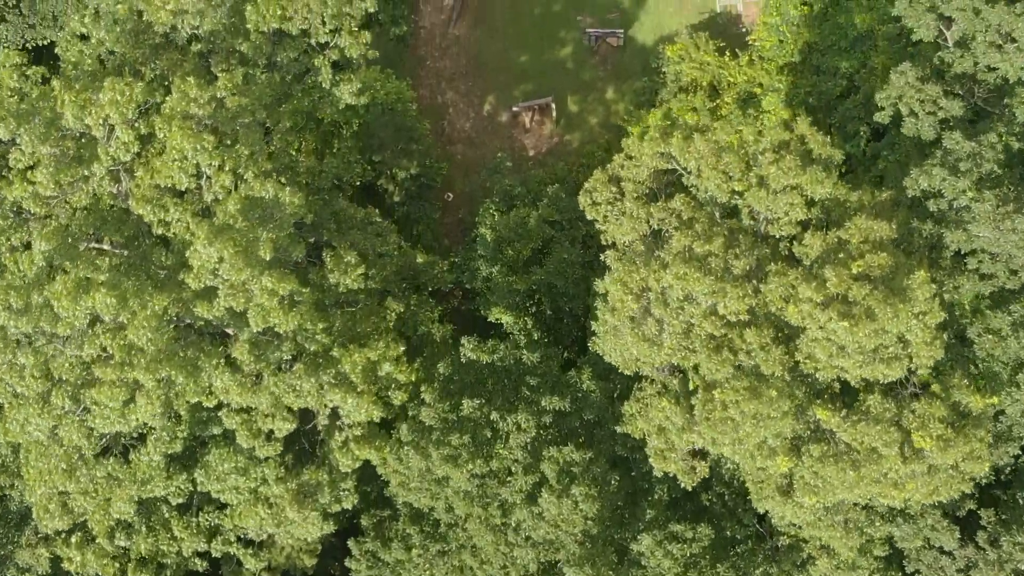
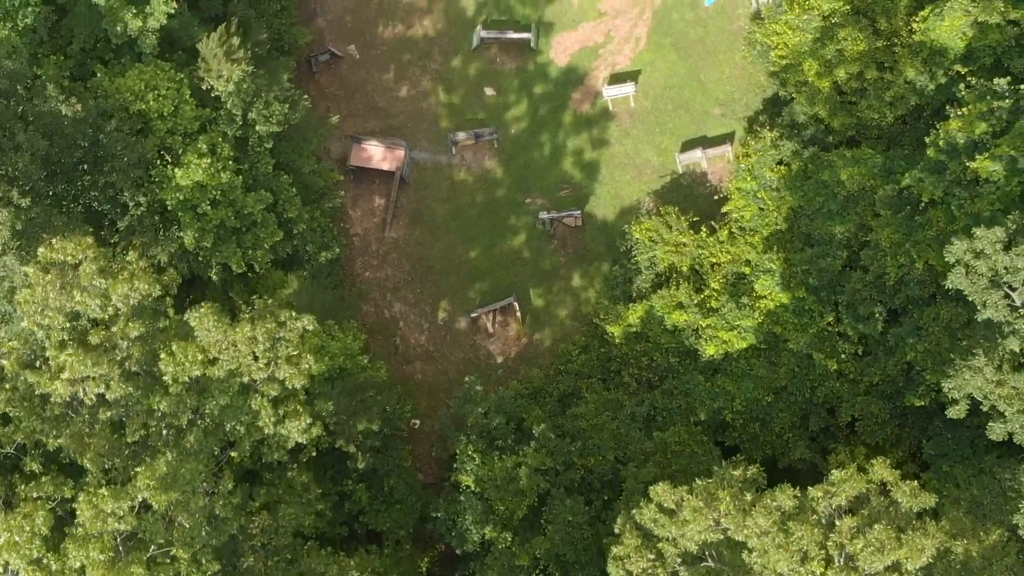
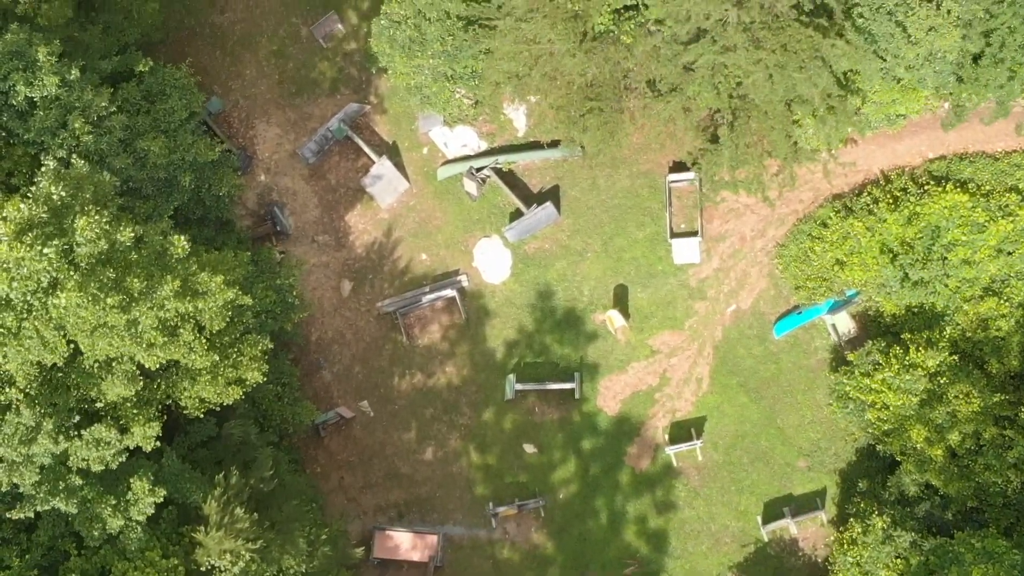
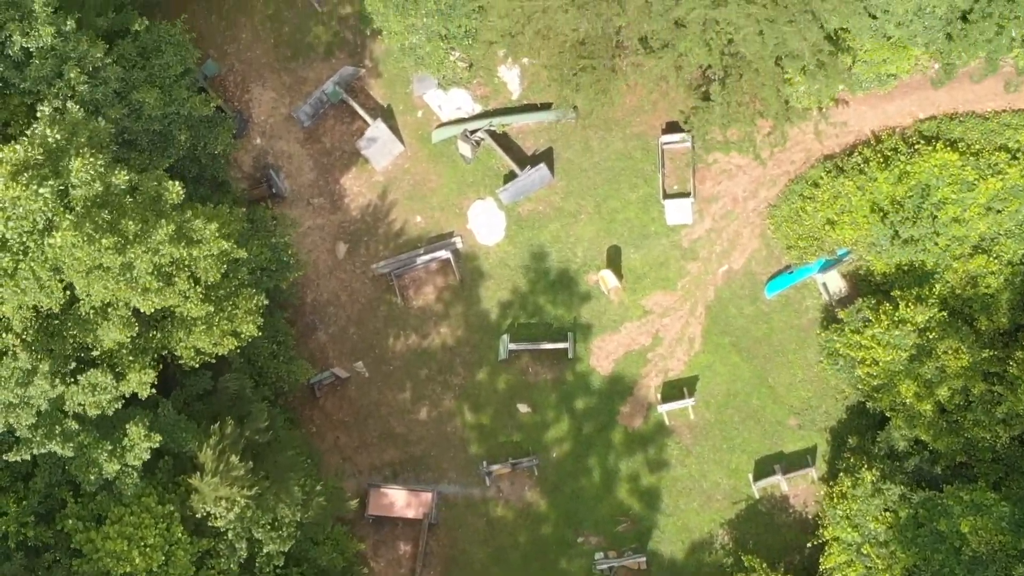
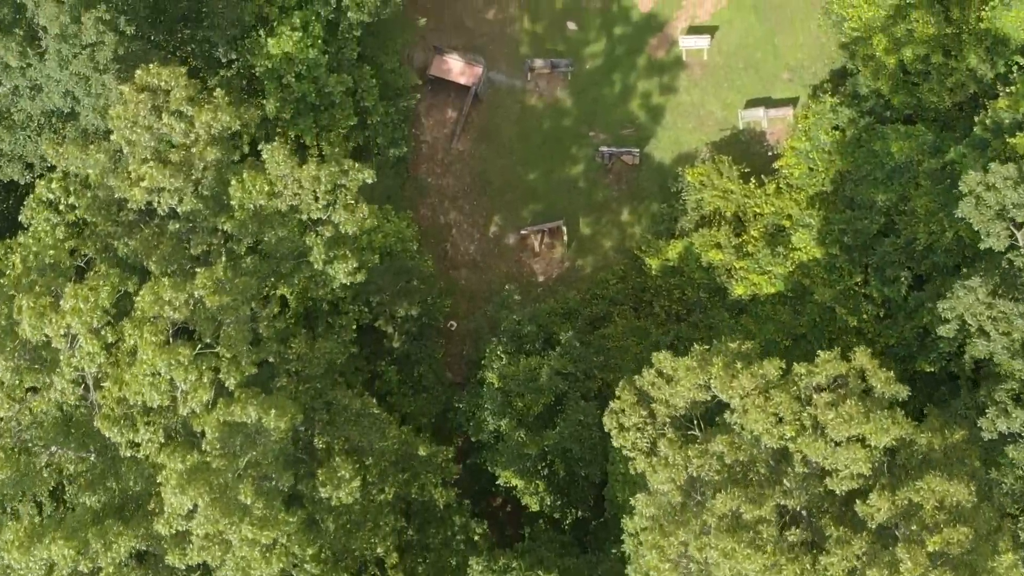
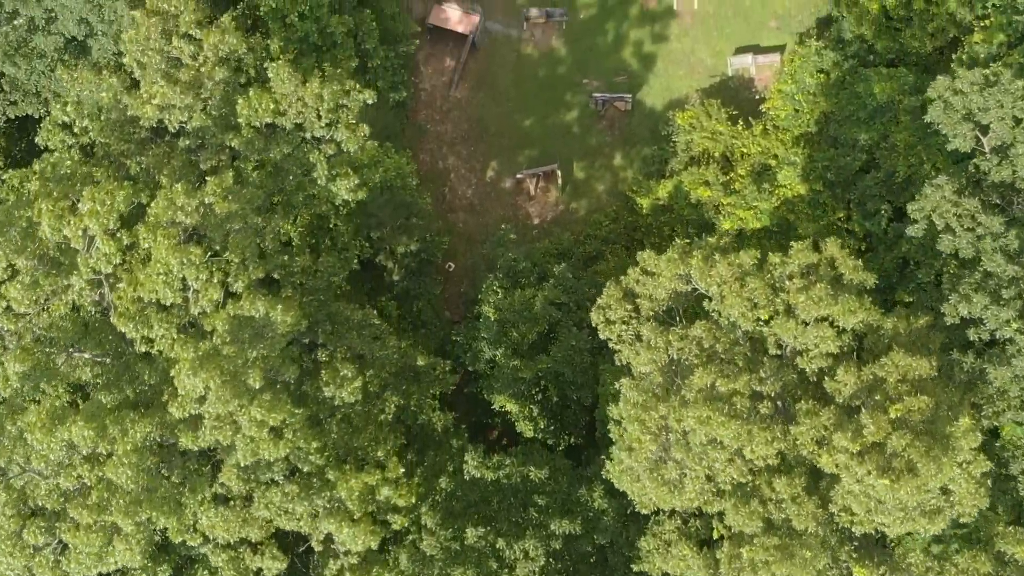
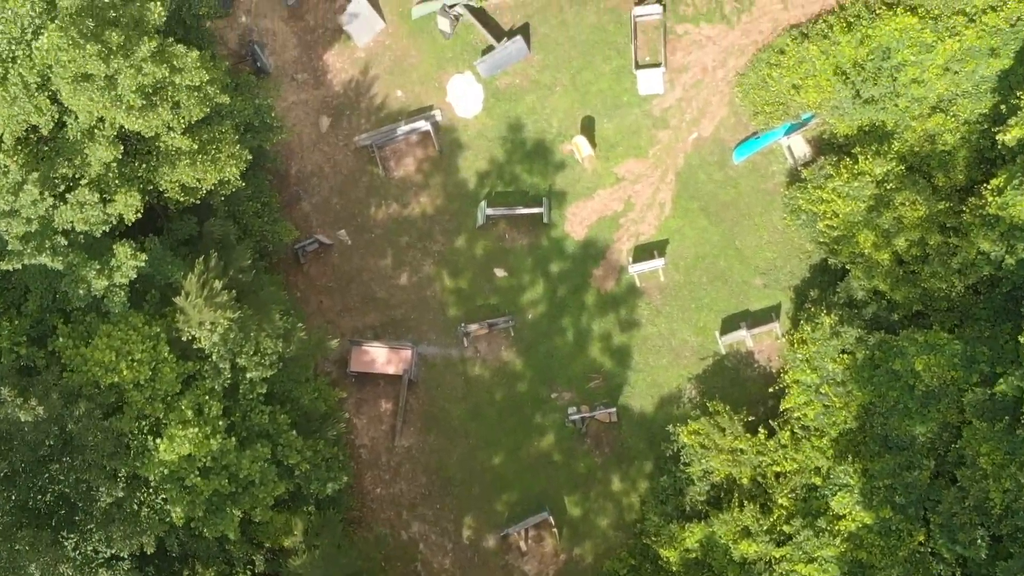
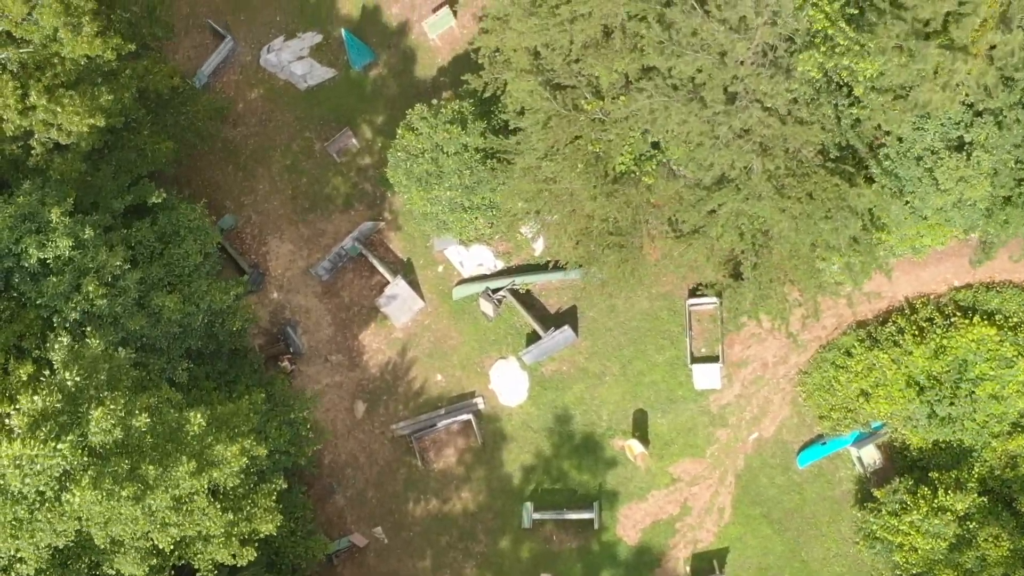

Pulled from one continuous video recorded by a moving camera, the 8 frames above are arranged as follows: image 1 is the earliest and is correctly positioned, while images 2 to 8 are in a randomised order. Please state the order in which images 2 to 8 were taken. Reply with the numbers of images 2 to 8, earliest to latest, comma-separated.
6, 5, 2, 7, 4, 3, 8
